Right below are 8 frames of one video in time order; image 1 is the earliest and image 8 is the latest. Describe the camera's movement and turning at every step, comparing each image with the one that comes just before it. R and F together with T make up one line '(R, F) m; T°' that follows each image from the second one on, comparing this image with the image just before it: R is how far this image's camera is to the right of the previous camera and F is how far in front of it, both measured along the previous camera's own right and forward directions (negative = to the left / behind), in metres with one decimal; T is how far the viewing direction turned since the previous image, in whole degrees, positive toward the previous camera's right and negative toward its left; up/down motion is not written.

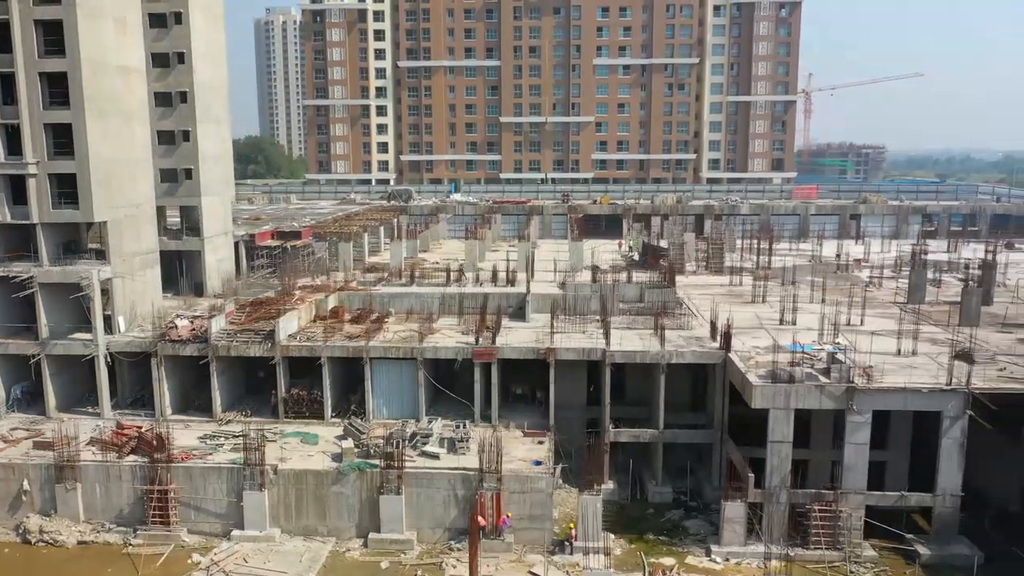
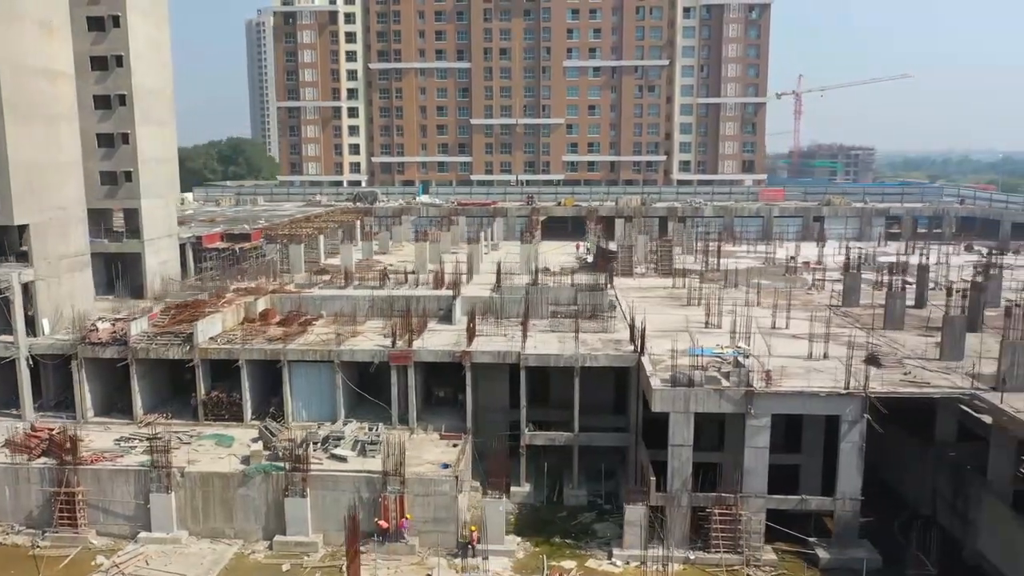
(+1.6, -0.1) m; 0°
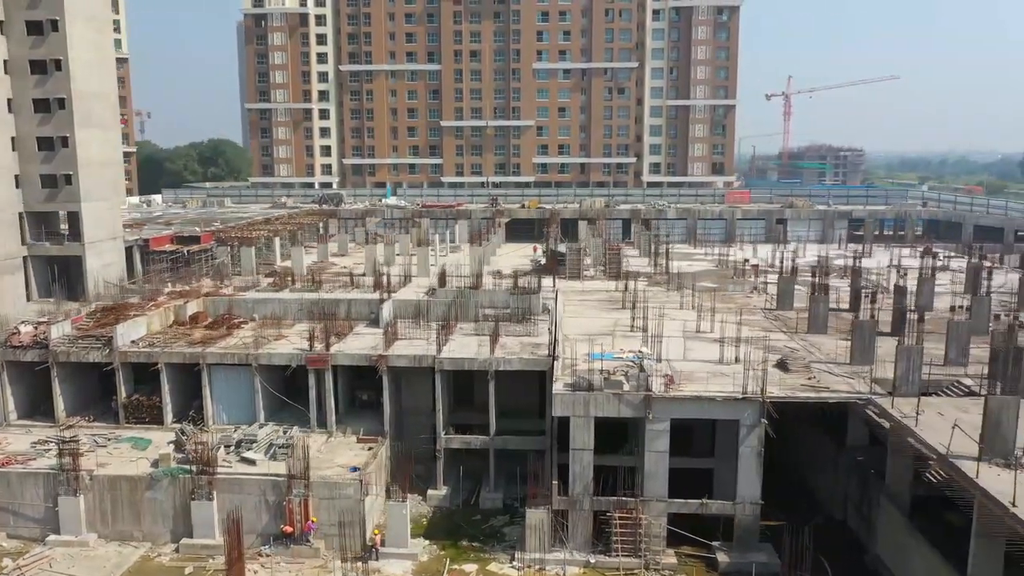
(+1.6, -0.1) m; 0°
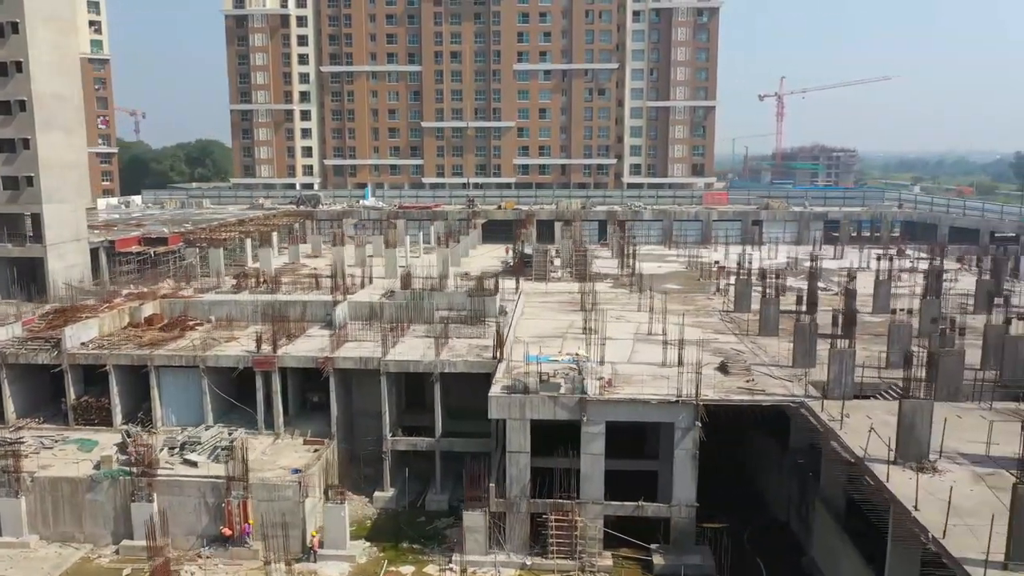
(+1.0, -0.1) m; 0°
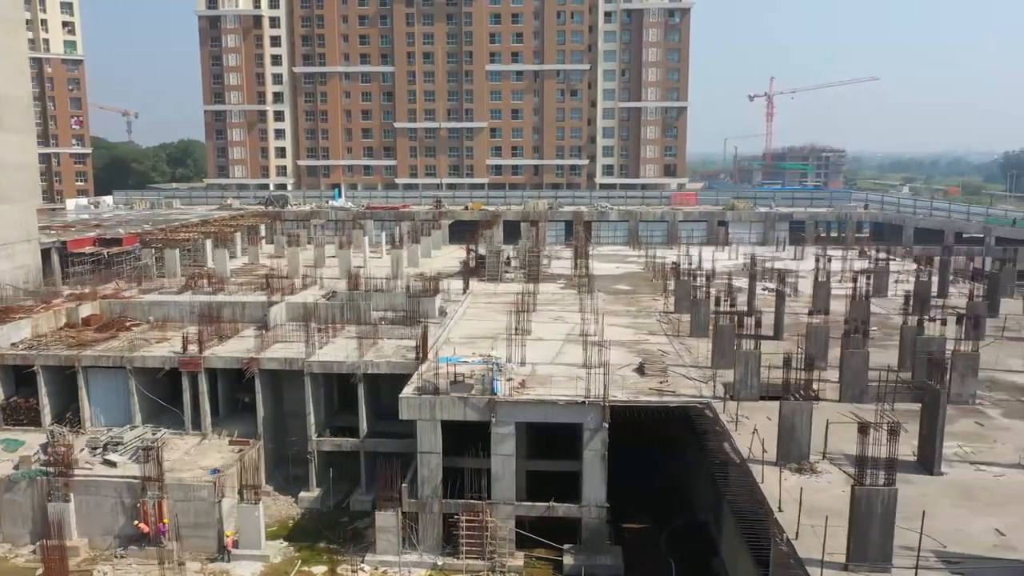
(+1.4, -0.1) m; 0°
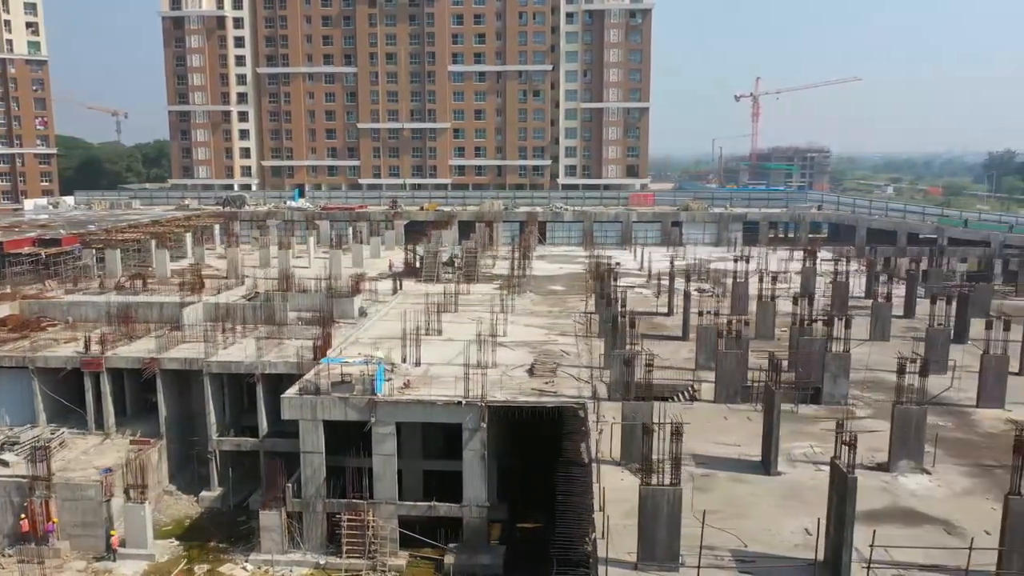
(+1.9, -0.1) m; 0°
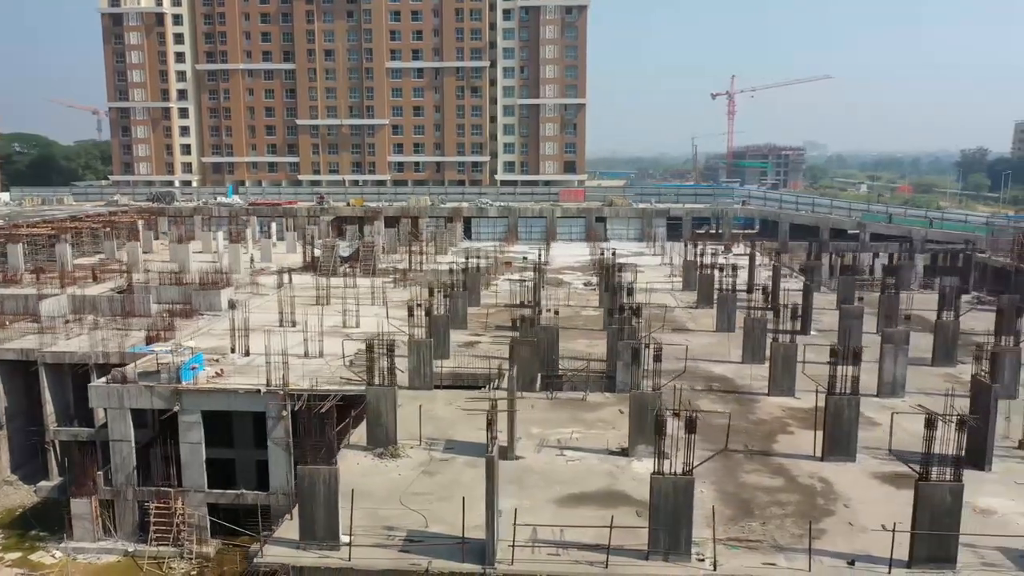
(+3.1, -0.1) m; 0°
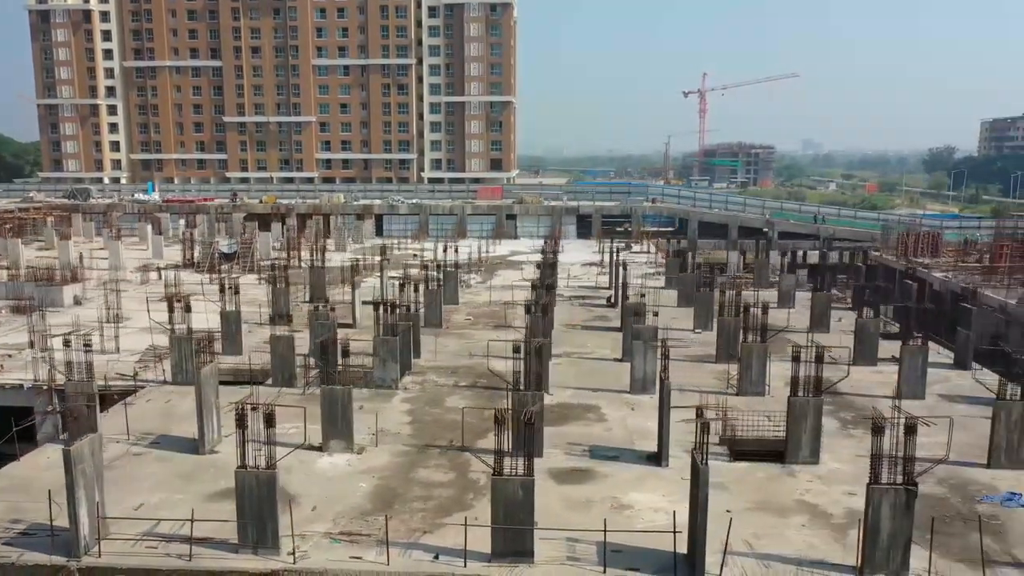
(+3.7, -0.1) m; 0°
